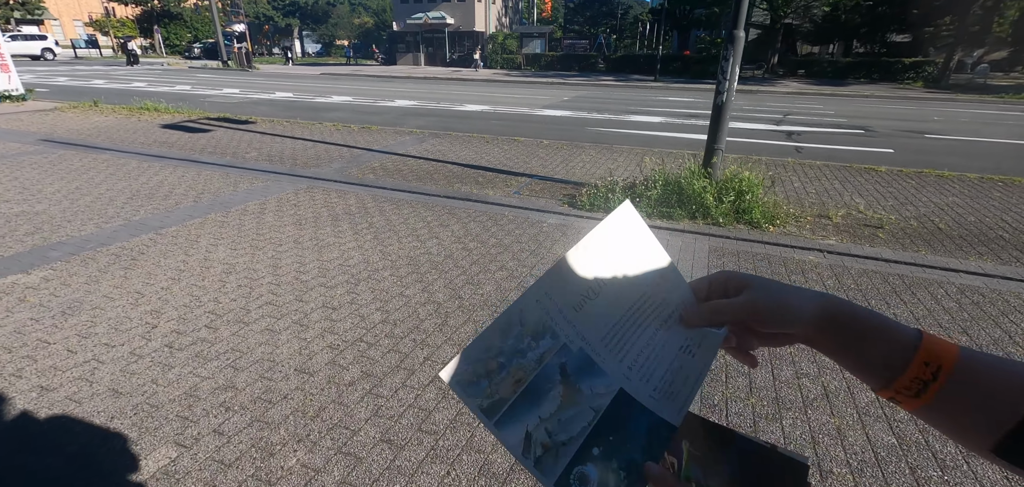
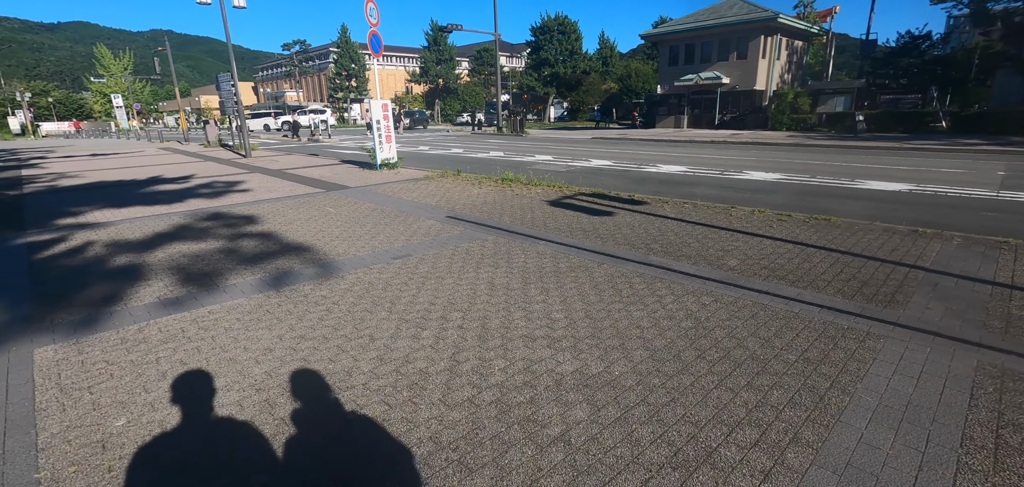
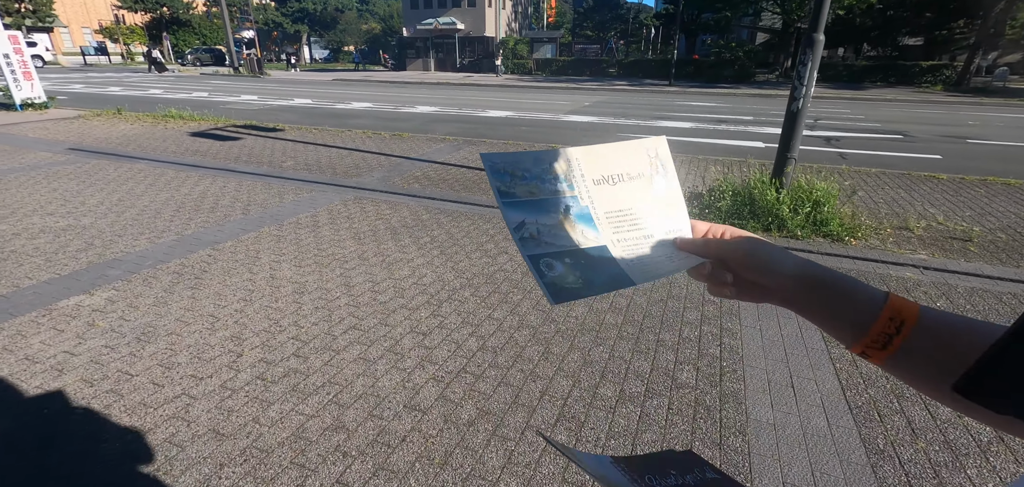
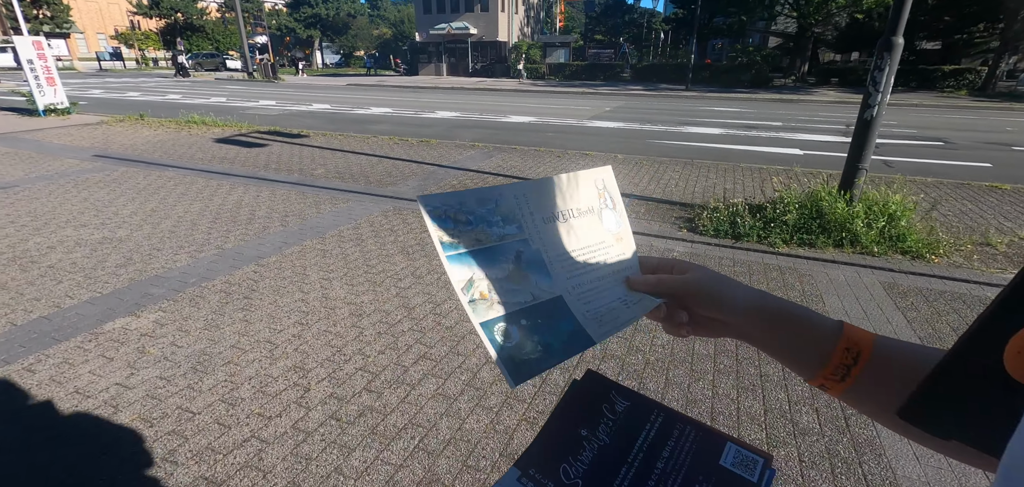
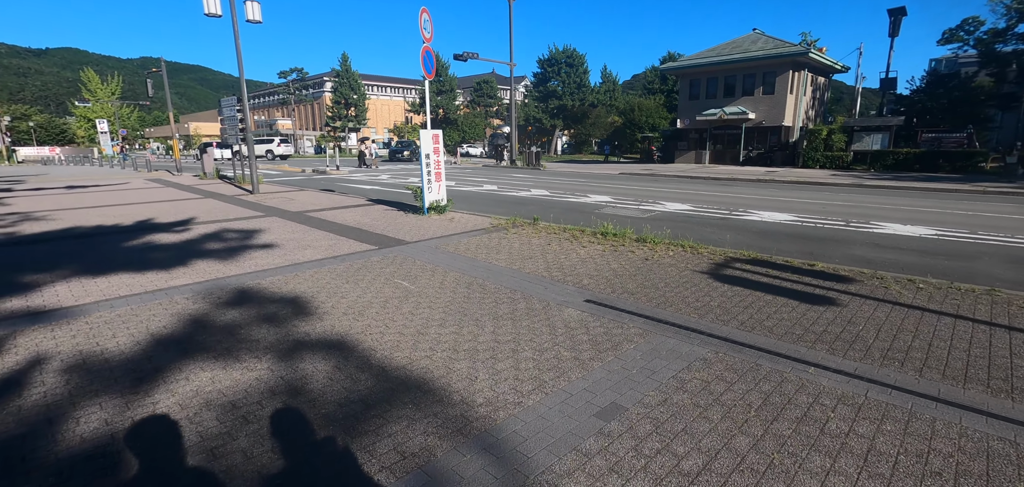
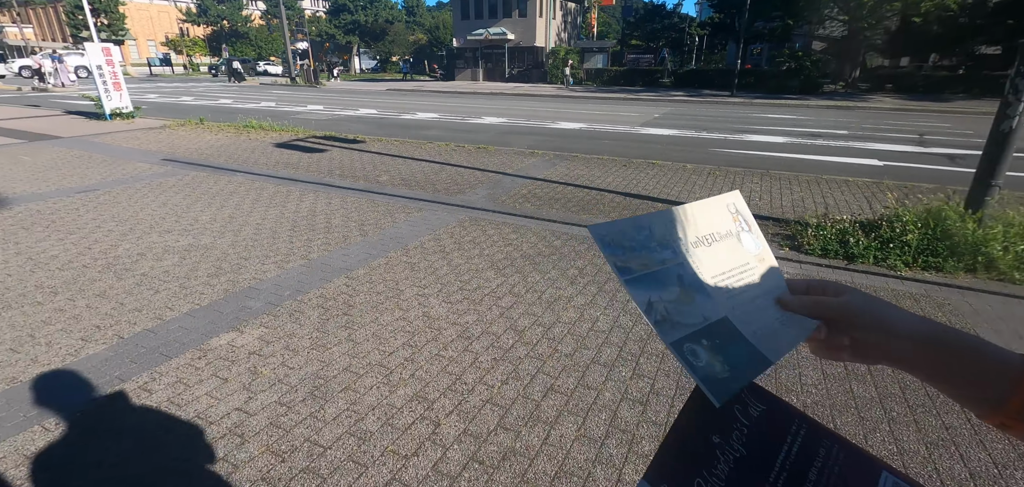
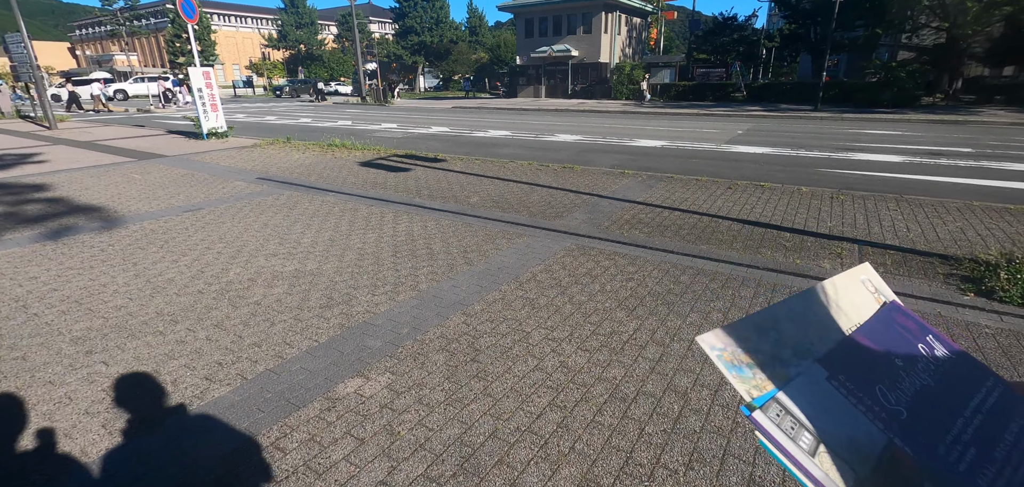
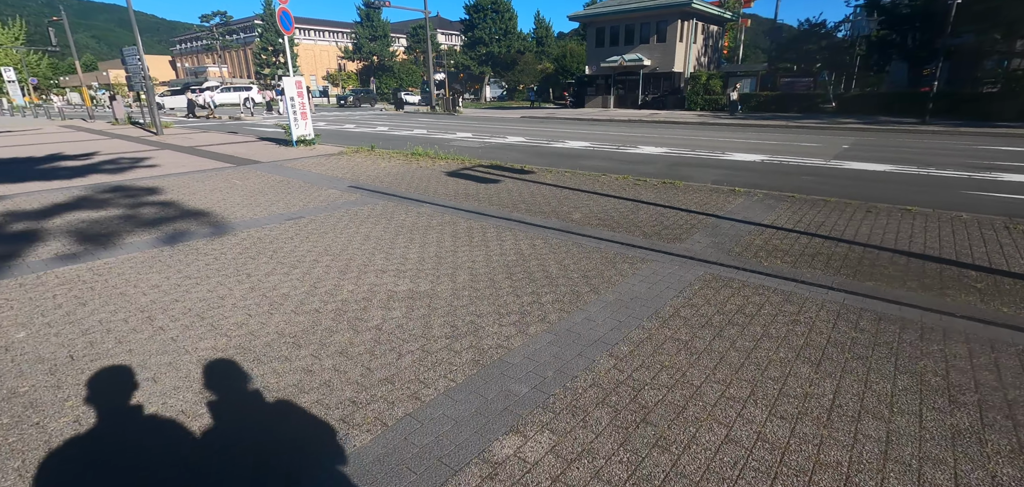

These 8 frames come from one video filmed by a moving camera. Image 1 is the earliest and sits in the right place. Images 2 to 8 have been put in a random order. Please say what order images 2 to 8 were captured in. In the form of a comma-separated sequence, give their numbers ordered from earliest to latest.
3, 4, 6, 7, 8, 2, 5
